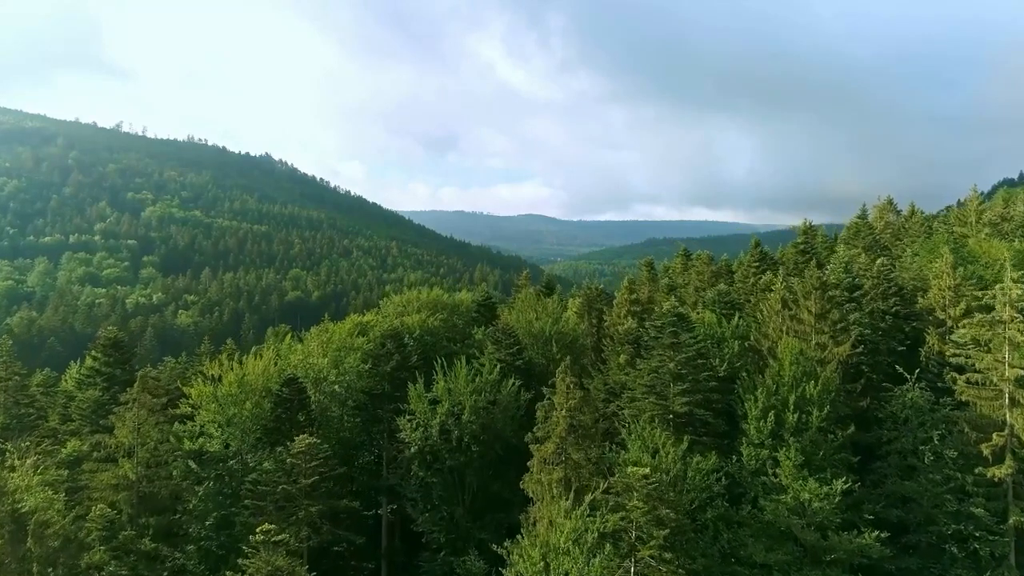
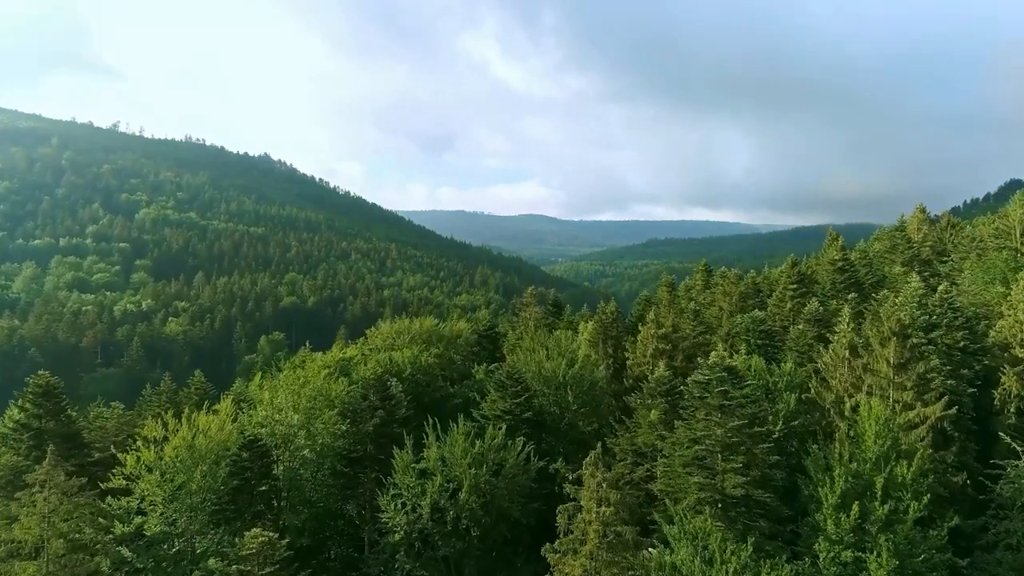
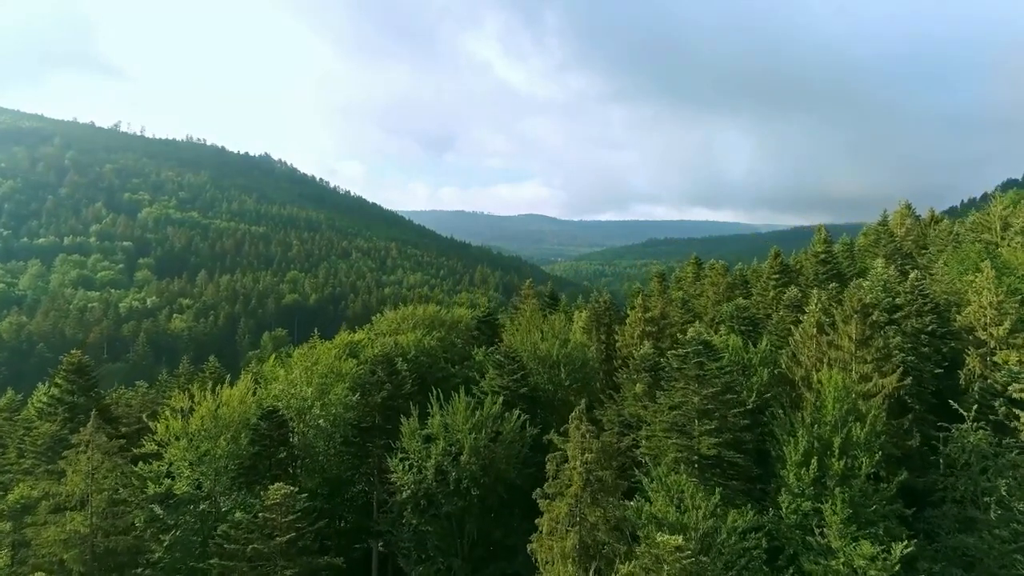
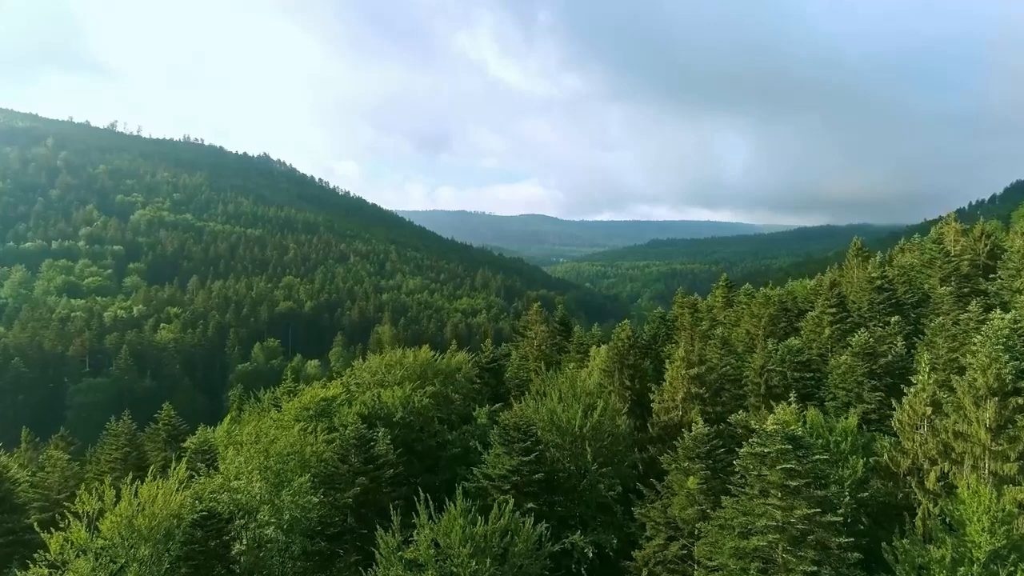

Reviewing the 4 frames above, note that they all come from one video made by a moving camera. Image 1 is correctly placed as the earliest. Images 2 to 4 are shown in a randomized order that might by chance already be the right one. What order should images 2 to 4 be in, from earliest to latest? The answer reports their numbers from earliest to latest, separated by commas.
3, 2, 4
